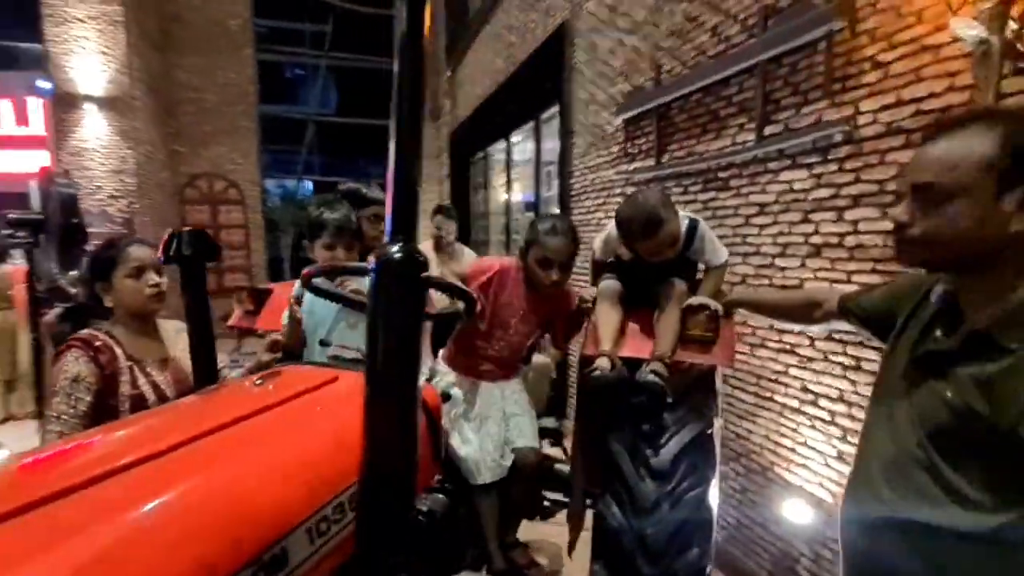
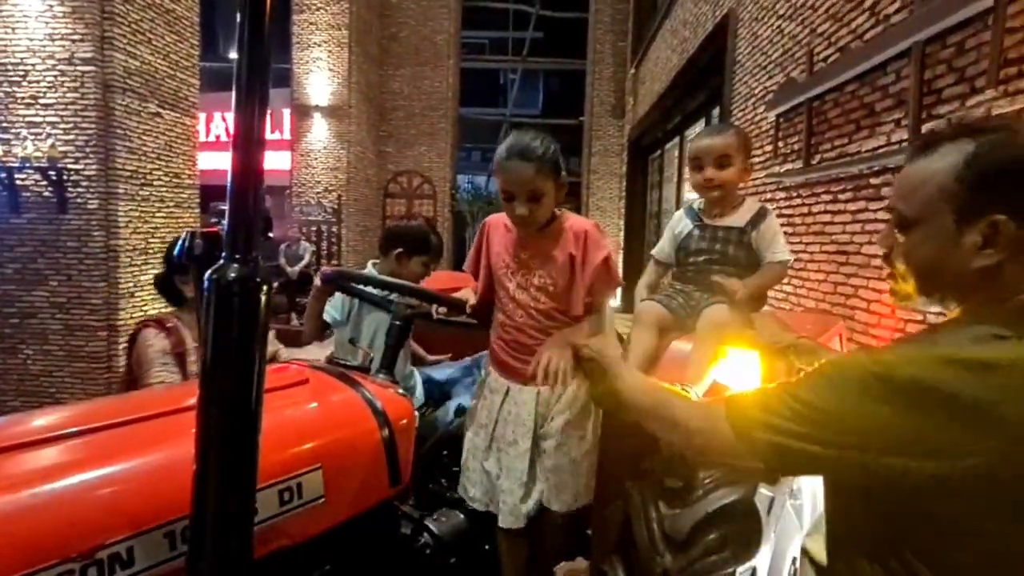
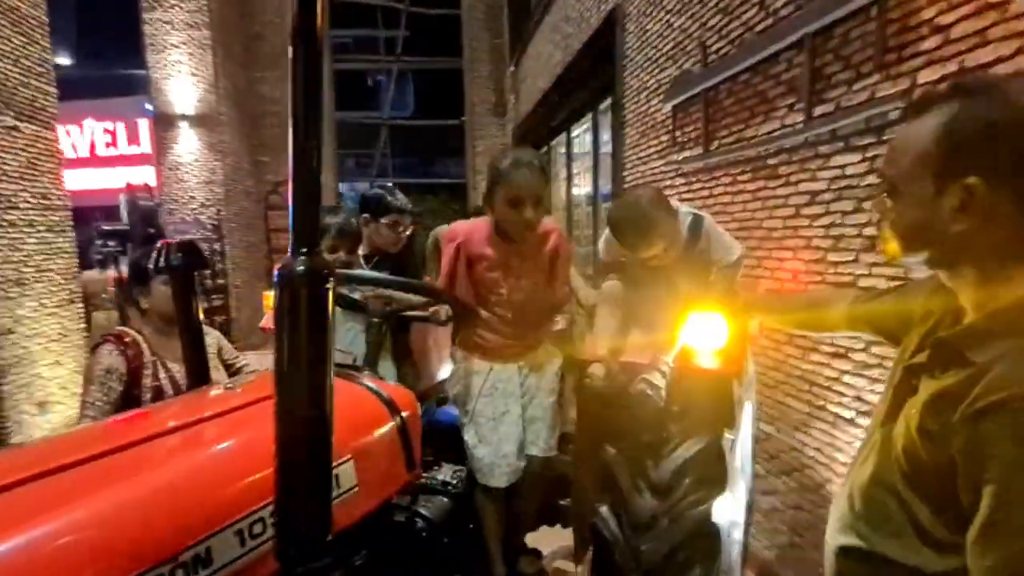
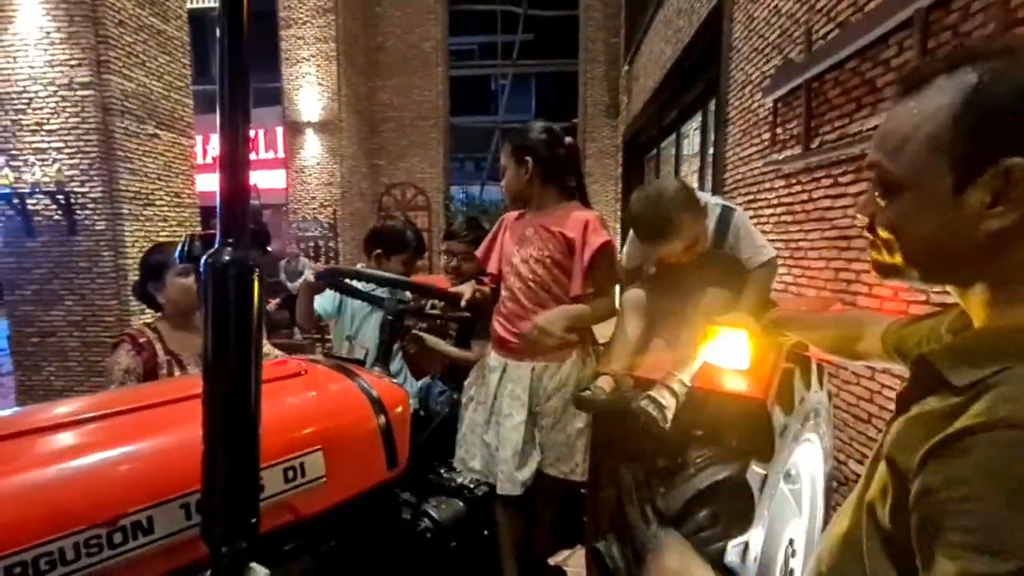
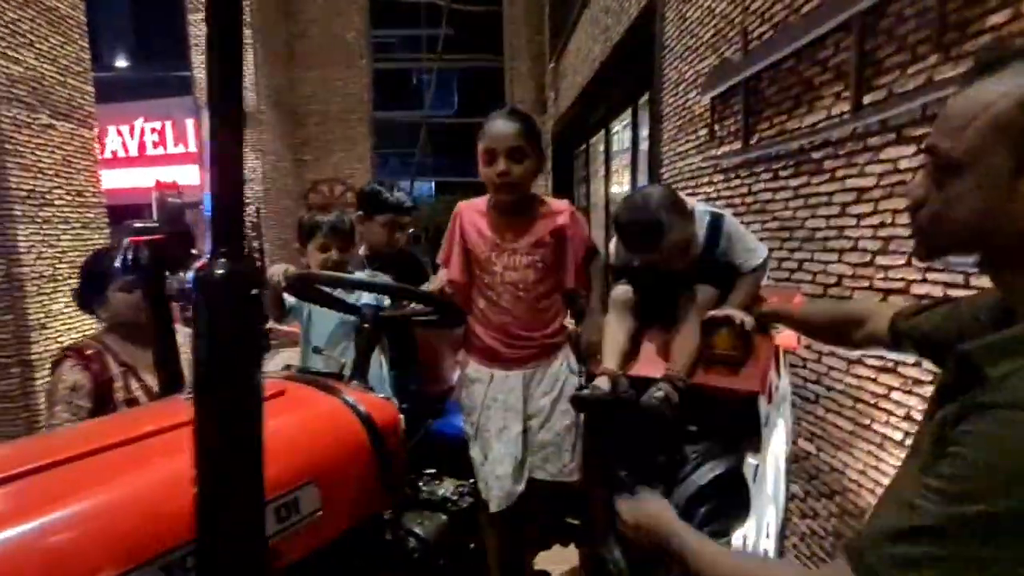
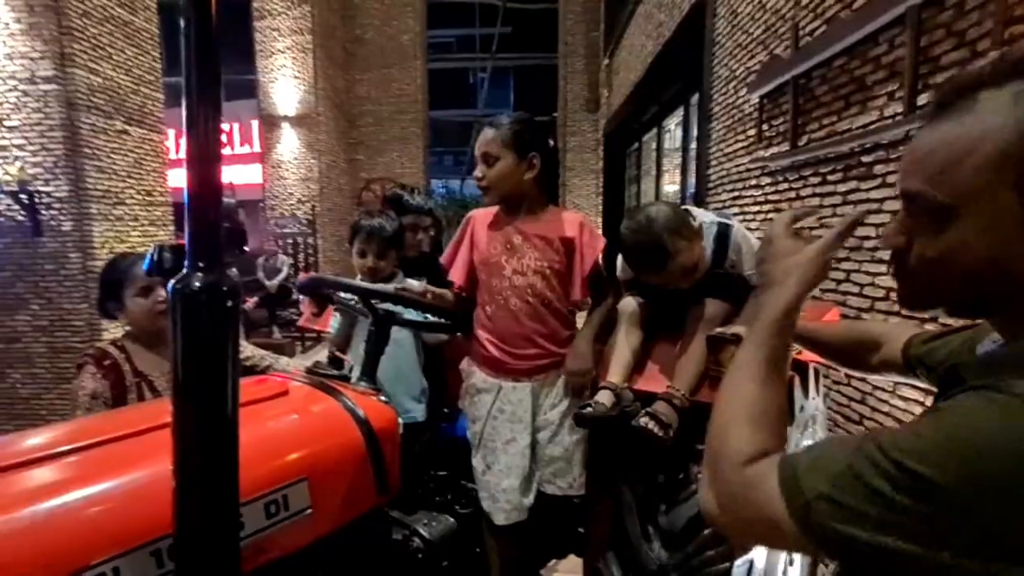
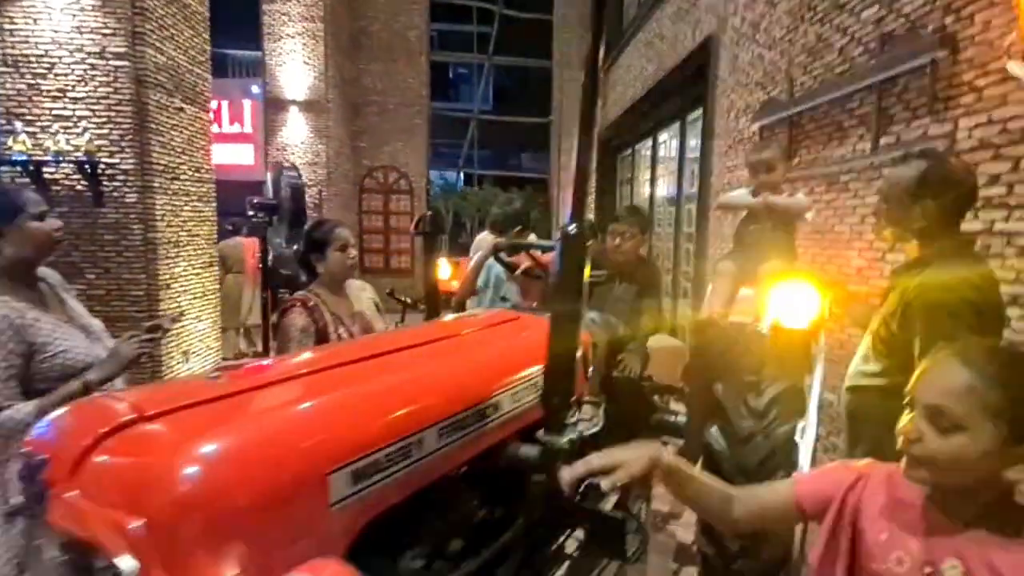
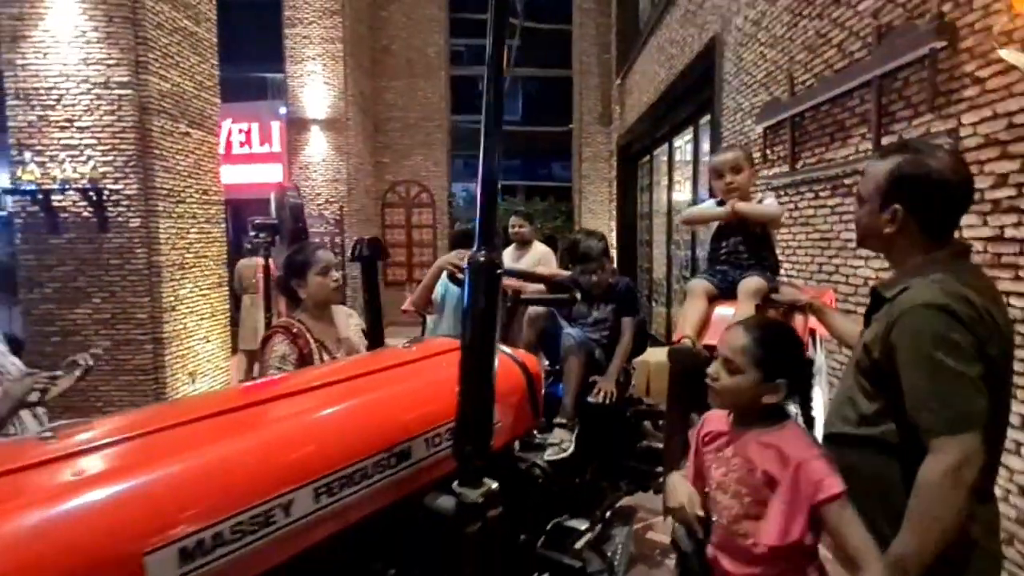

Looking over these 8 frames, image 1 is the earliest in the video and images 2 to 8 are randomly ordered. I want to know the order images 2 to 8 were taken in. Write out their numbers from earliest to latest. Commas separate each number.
3, 5, 6, 4, 2, 8, 7
